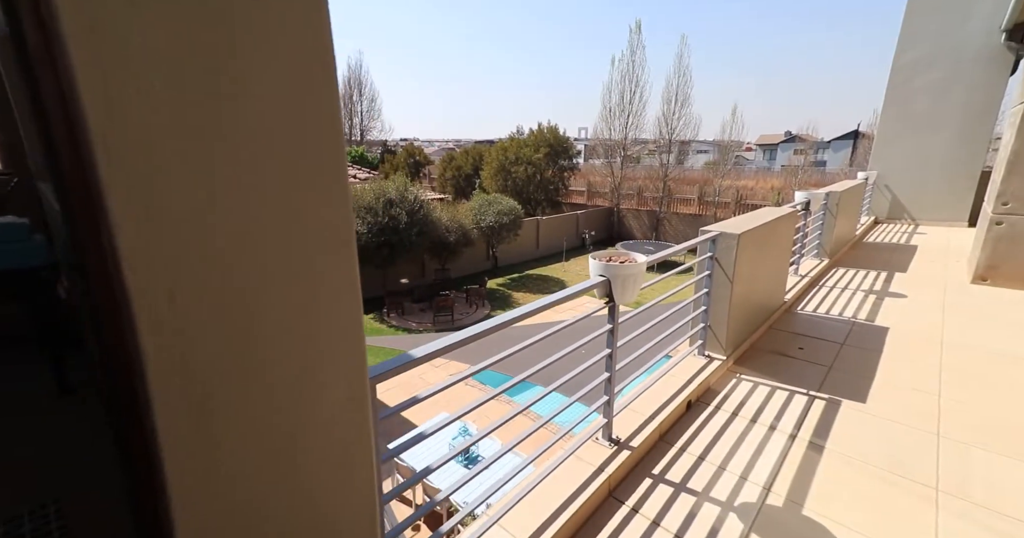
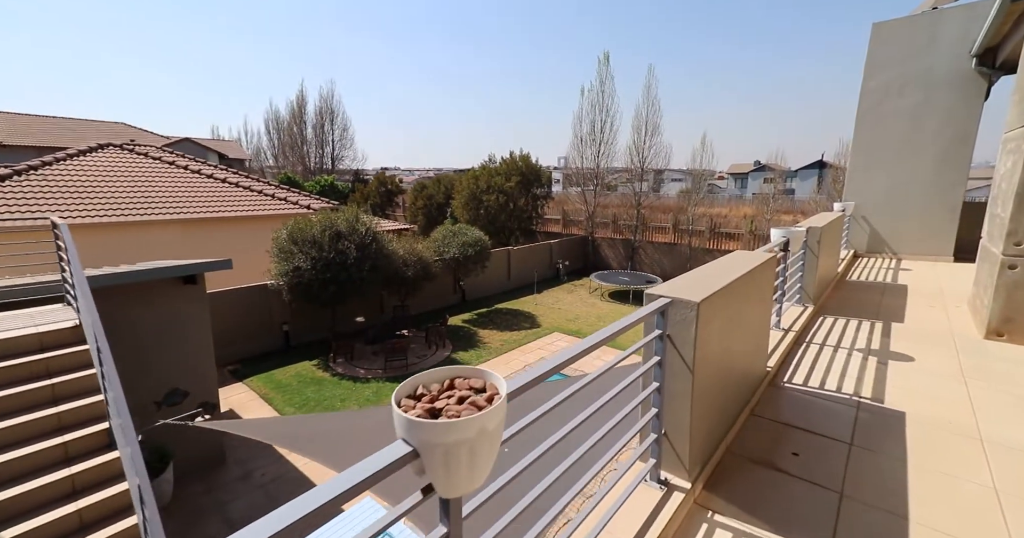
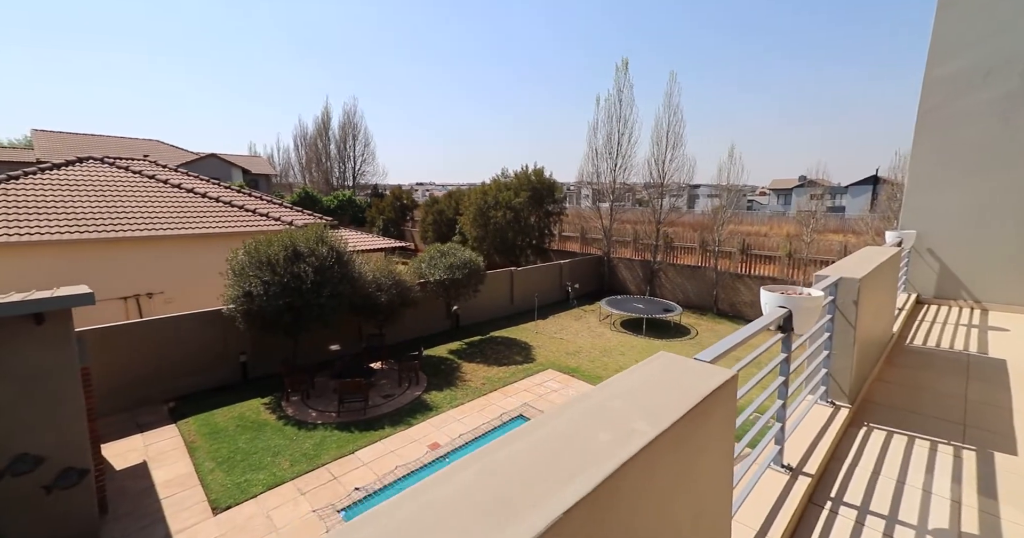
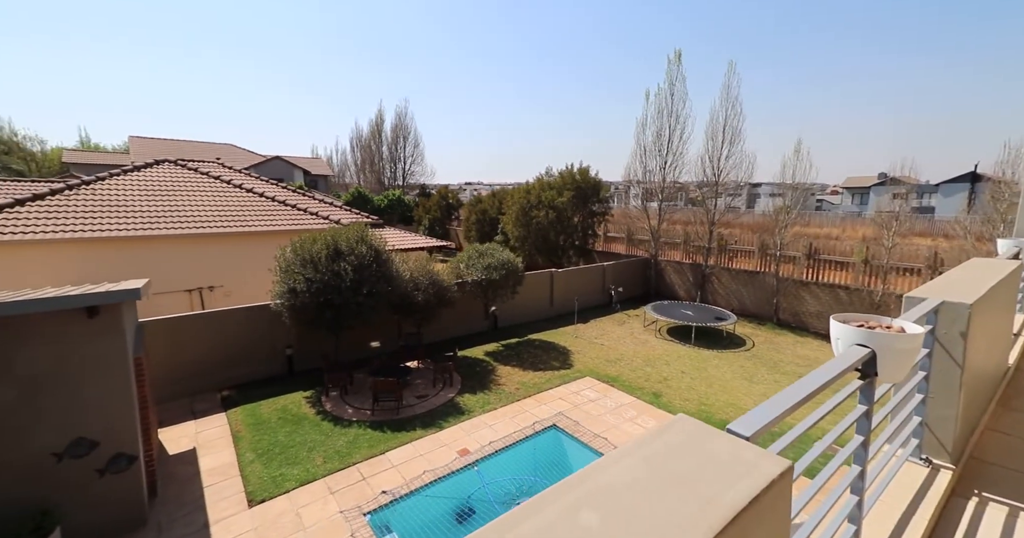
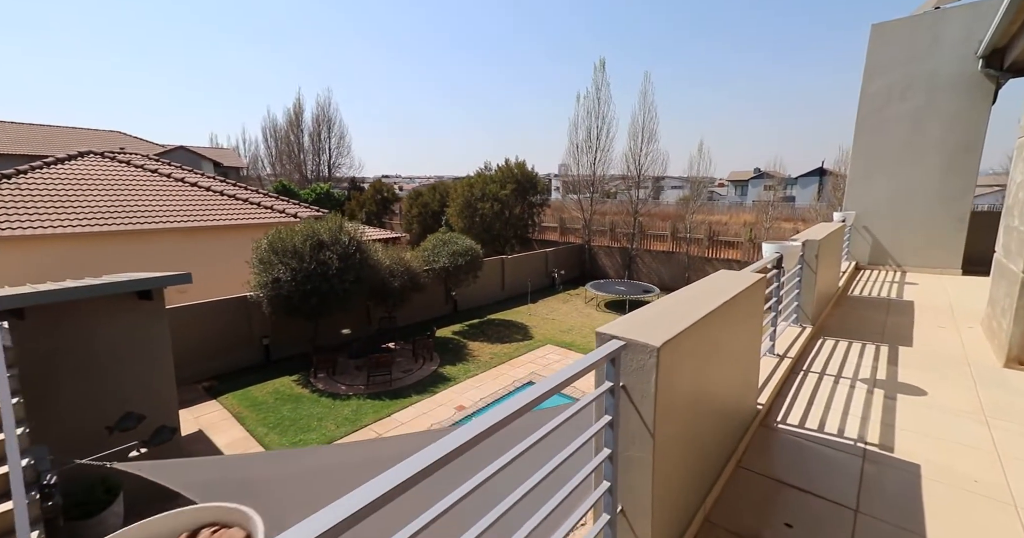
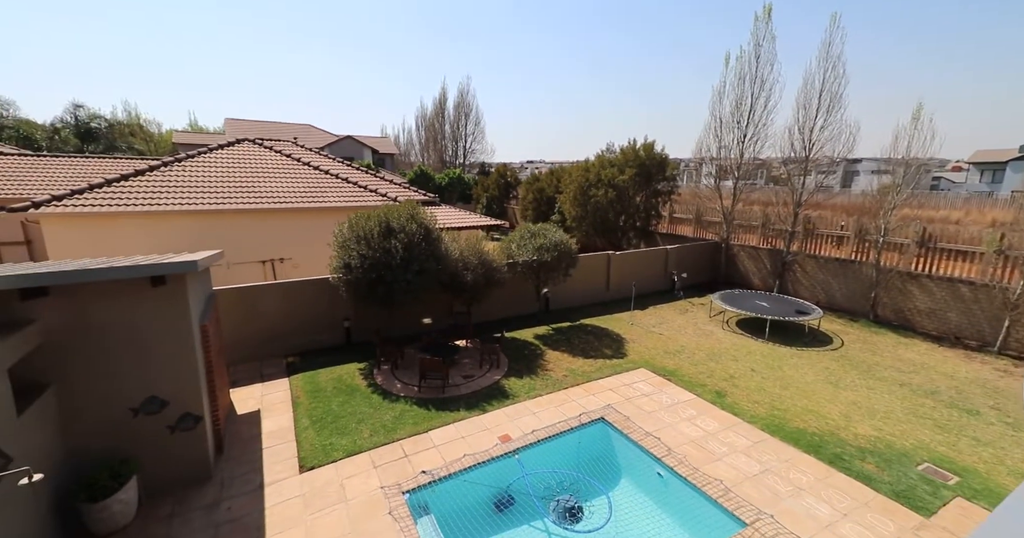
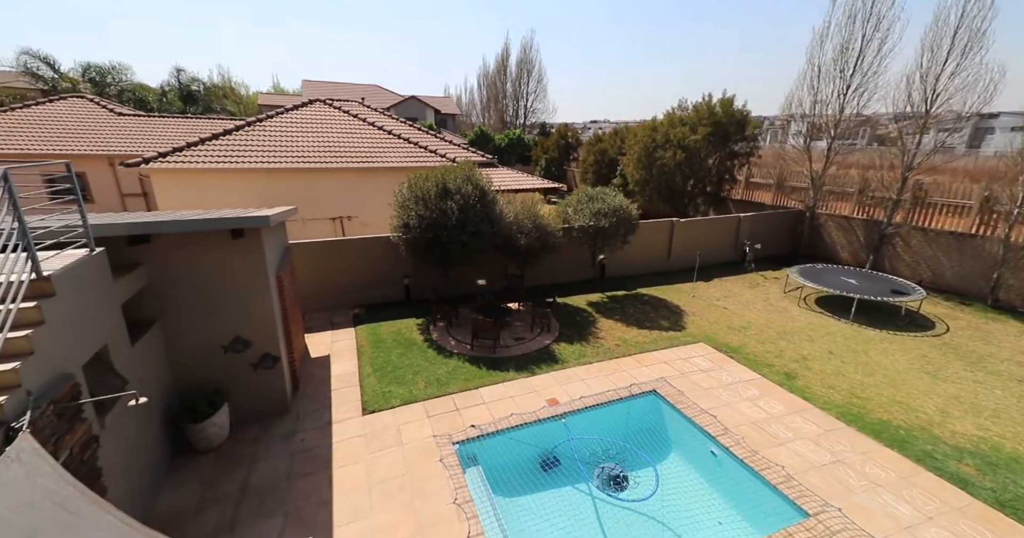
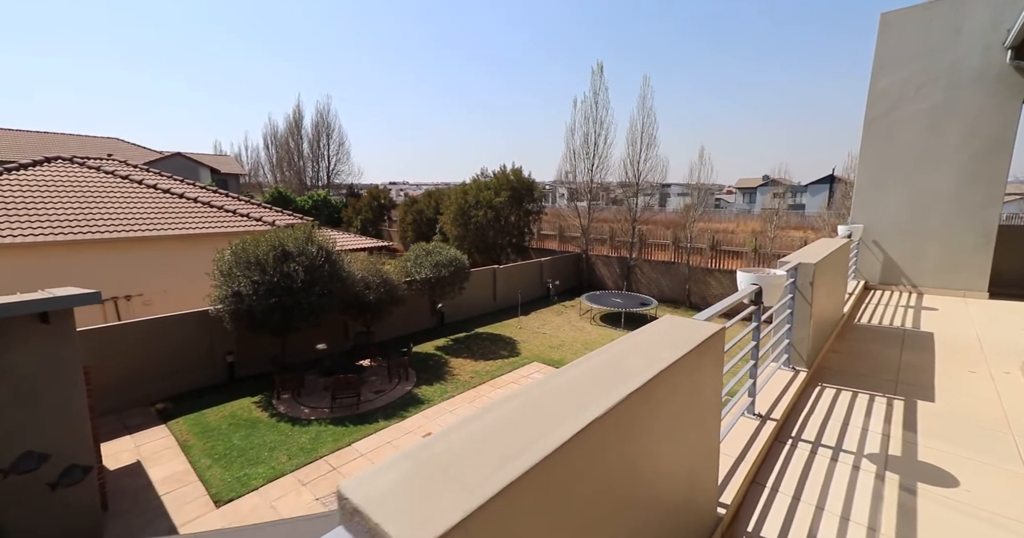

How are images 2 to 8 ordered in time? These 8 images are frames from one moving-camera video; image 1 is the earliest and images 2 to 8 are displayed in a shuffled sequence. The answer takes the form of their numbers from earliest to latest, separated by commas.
2, 5, 8, 3, 4, 6, 7
